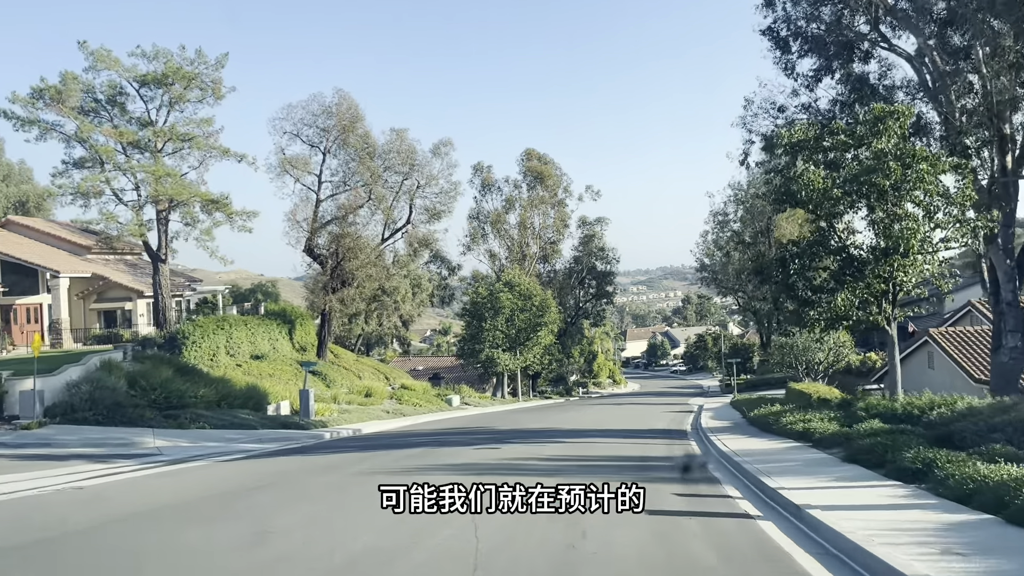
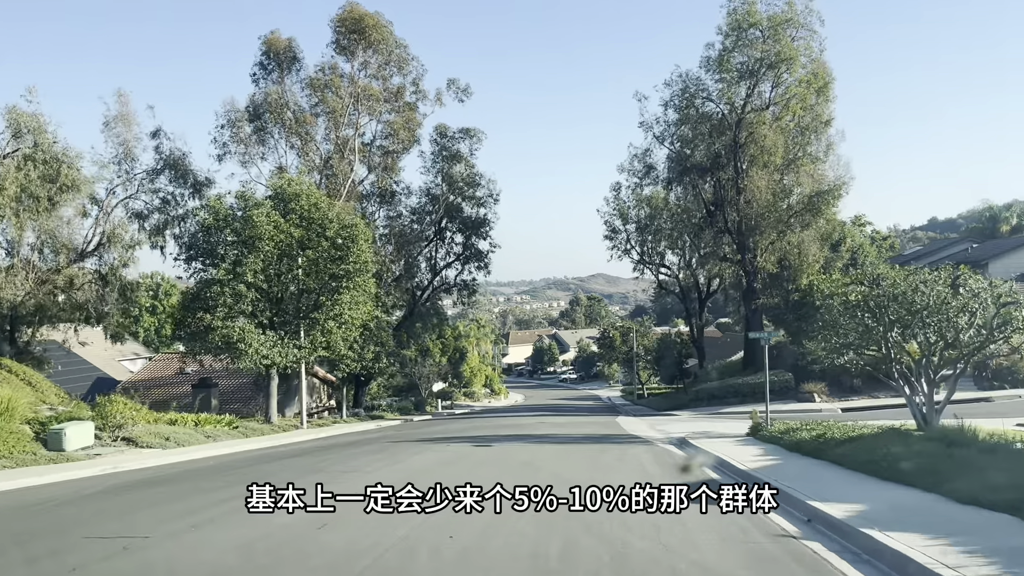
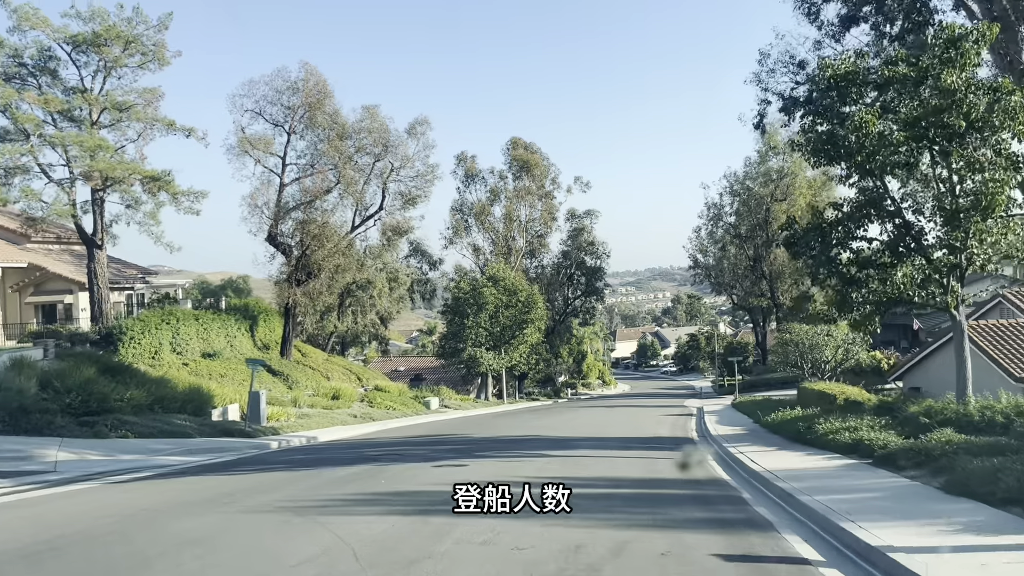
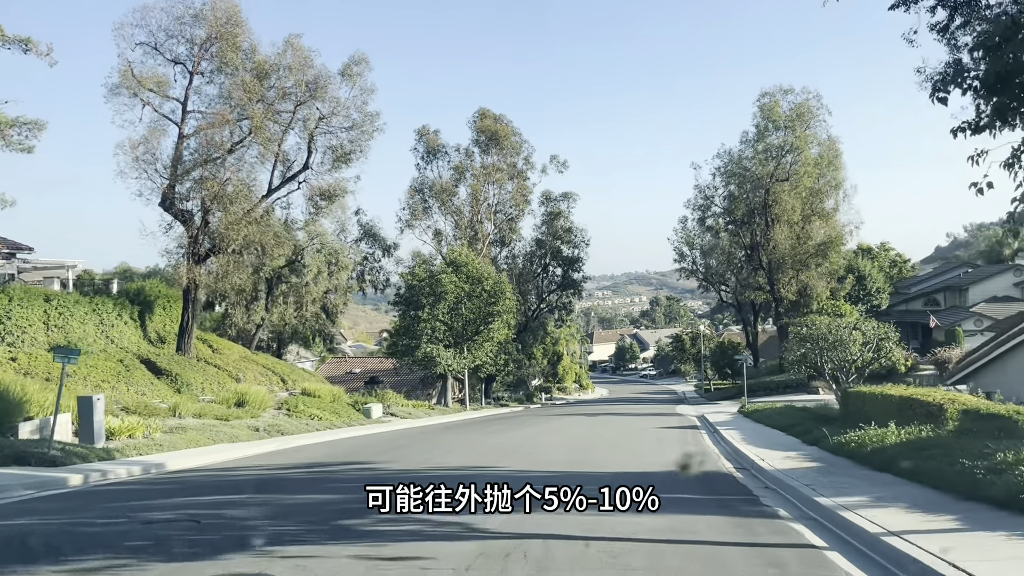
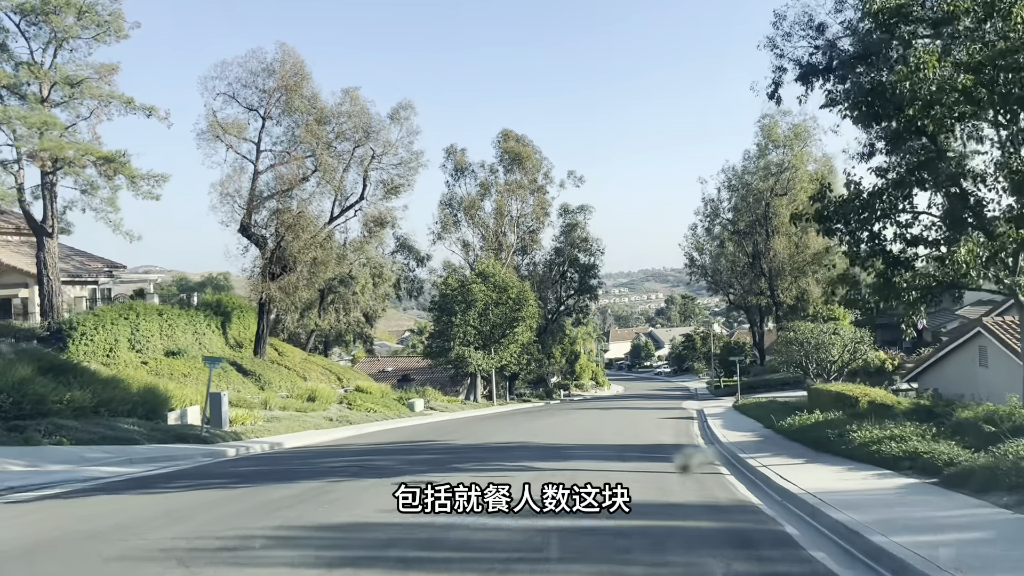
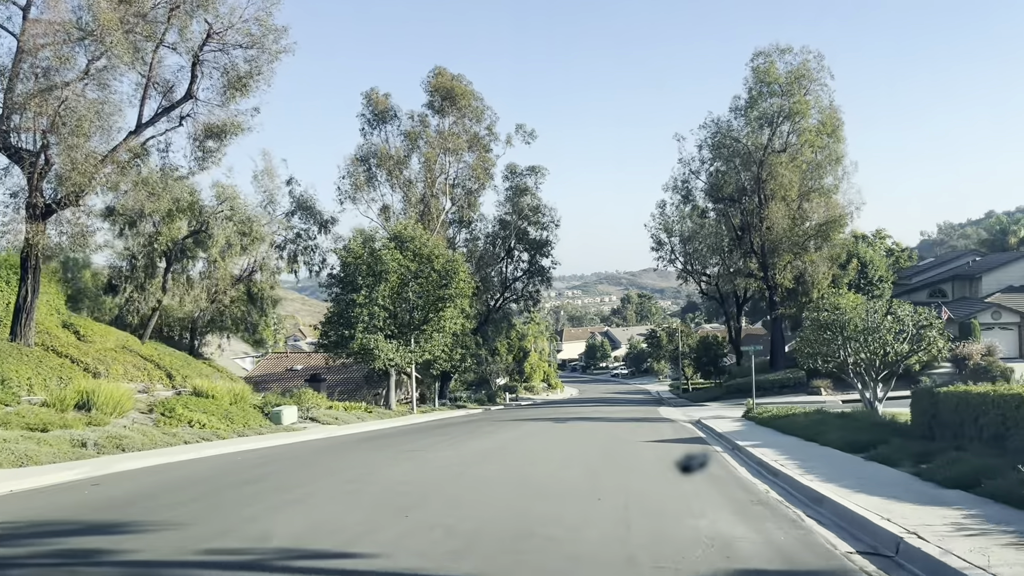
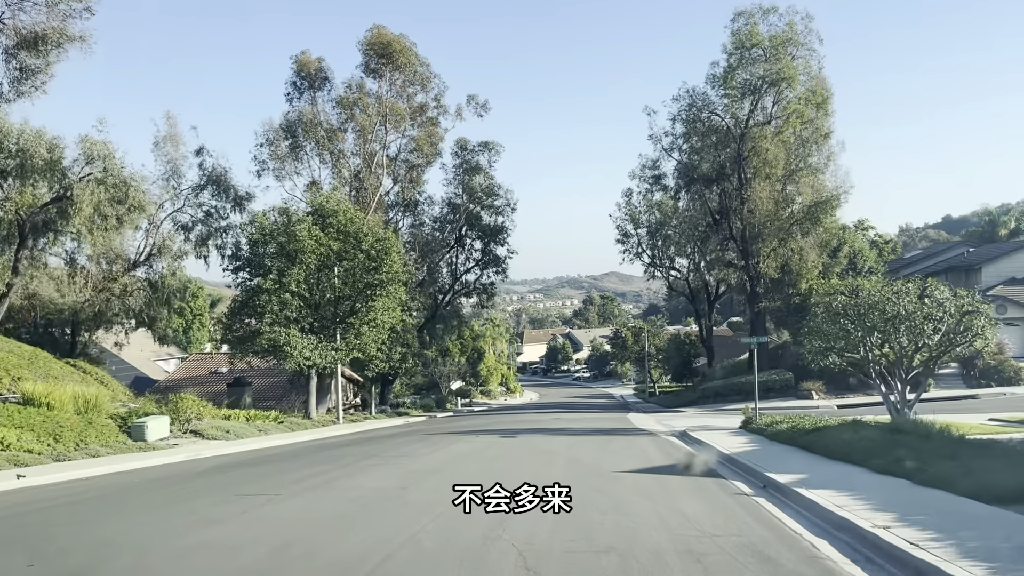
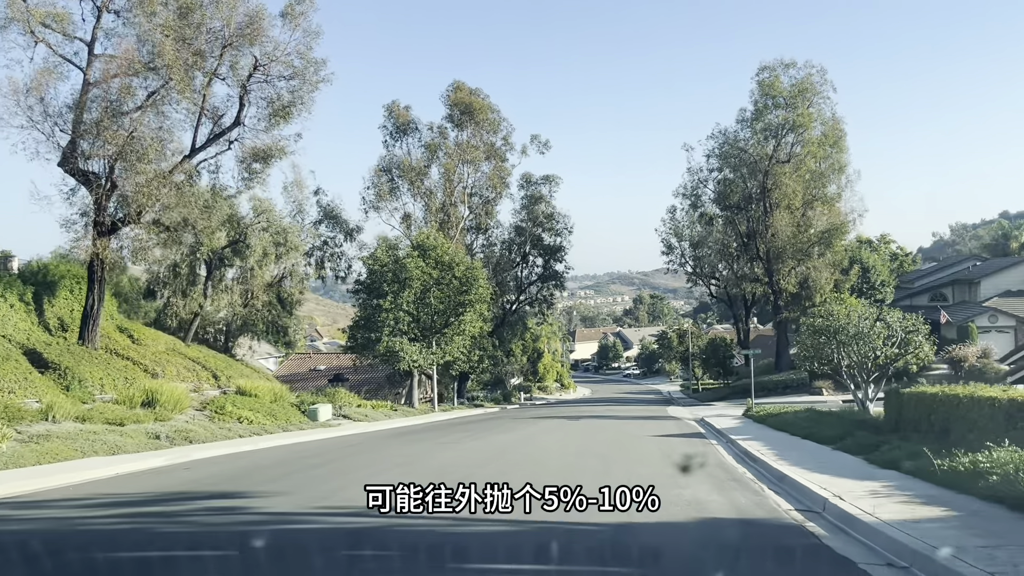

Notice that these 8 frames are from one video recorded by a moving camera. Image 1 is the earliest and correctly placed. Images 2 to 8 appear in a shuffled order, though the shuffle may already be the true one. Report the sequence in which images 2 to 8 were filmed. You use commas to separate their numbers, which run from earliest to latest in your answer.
3, 5, 4, 8, 6, 7, 2
